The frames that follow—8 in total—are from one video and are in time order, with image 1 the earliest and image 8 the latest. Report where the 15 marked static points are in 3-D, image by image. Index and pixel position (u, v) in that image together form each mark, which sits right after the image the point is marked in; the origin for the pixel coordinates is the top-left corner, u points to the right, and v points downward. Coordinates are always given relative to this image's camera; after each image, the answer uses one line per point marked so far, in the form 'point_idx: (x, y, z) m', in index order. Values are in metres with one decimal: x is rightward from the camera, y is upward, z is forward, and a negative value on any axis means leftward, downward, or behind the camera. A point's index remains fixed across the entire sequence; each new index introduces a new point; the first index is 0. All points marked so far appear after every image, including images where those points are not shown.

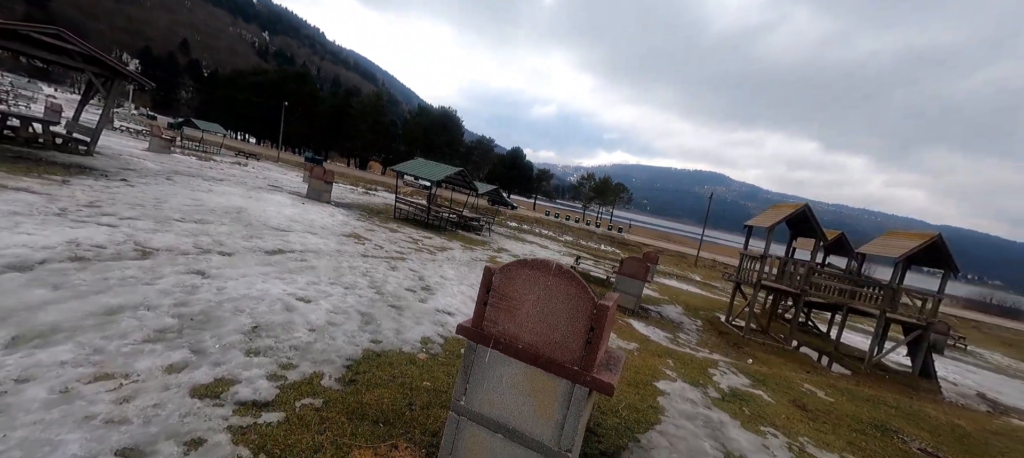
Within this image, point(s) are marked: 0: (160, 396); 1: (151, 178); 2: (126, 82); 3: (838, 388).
0: (-2.9, -1.4, +3.2) m
1: (-11.6, +1.6, +12.5) m
2: (-15.4, +5.9, +15.6) m
3: (+8.4, -4.1, +10.1) m
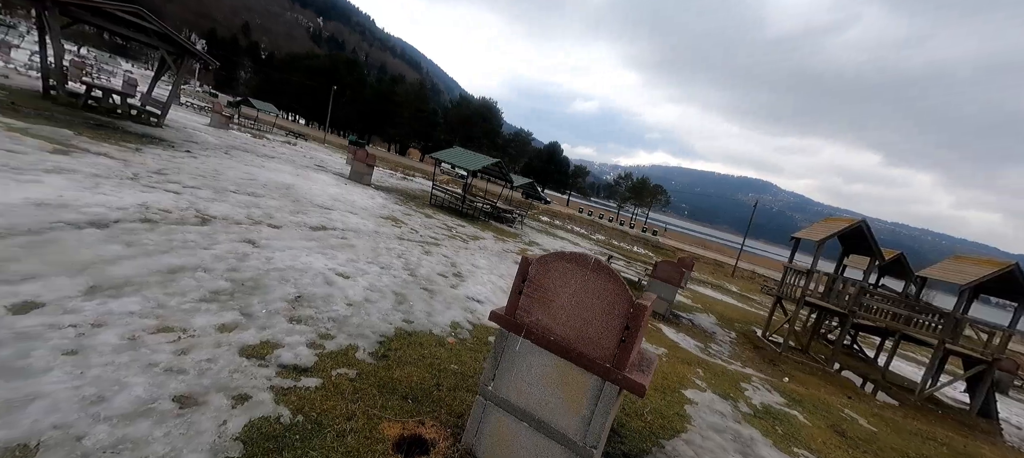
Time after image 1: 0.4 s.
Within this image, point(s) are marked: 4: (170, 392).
0: (-2.6, -1.1, +3.4) m
1: (-10.3, +2.6, +13.4) m
2: (-13.5, +7.2, +16.6) m
3: (+9.0, -4.6, +9.5) m
4: (-2.5, -1.2, +2.8) m
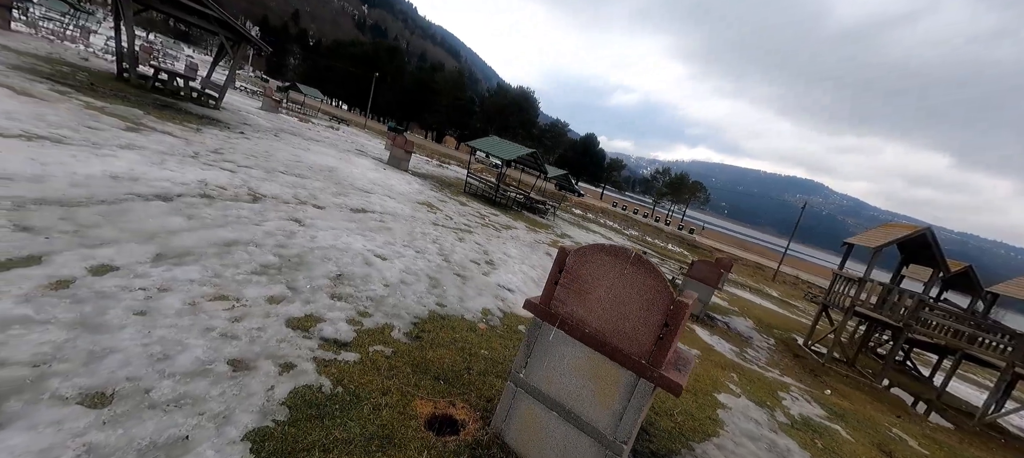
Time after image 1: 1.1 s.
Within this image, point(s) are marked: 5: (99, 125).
0: (-2.3, -0.9, +3.7) m
1: (-9.0, +3.4, +14.1) m
2: (-11.7, +8.2, +17.5) m
3: (+9.6, -4.8, +8.9) m
4: (-2.2, -1.0, +3.0) m
5: (-7.9, +2.0, +7.5) m
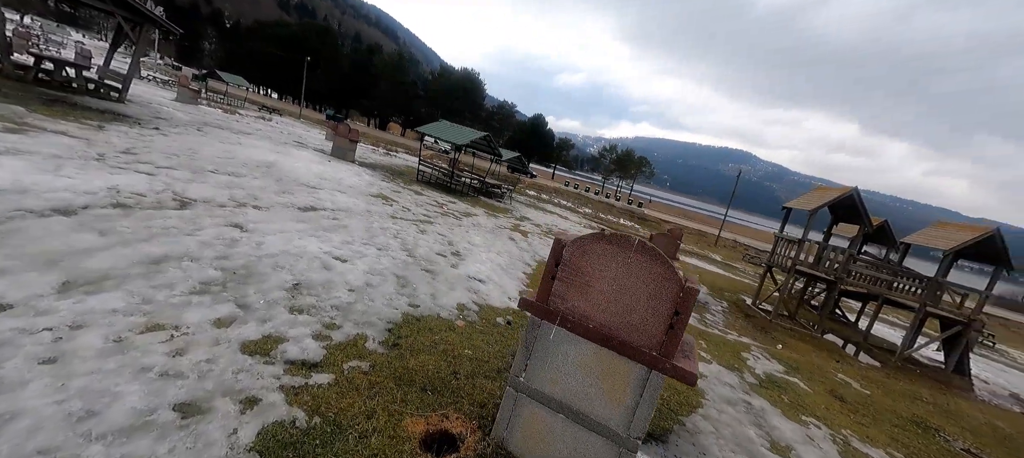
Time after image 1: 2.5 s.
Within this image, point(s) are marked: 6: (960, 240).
0: (-2.4, -1.0, +3.1) m
1: (-10.5, +3.2, +12.5) m
2: (-14.0, +7.9, +15.3) m
3: (+9.0, -3.8, +9.9) m
4: (-2.2, -1.1, +2.5) m
5: (-8.6, +1.6, +6.1) m
6: (+14.2, -0.4, +12.4) m
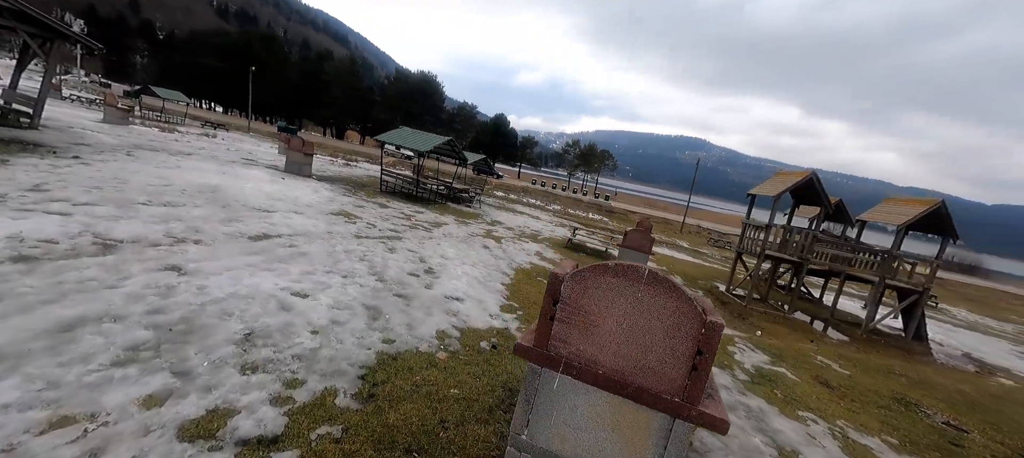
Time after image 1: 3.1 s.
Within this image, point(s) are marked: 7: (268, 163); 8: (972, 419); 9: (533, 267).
0: (-2.4, -1.4, +2.5) m
1: (-11.6, +2.1, +11.2) m
2: (-15.6, +6.5, +13.7) m
3: (+8.6, -3.3, +10.1) m
4: (-2.2, -1.5, +1.9) m
5: (-9.0, +0.7, +5.0) m
6: (+13.3, +0.5, +13.1) m
7: (-12.2, +3.3, +19.6) m
8: (+8.6, -3.6, +7.4) m
9: (+0.6, -1.1, +11.7) m
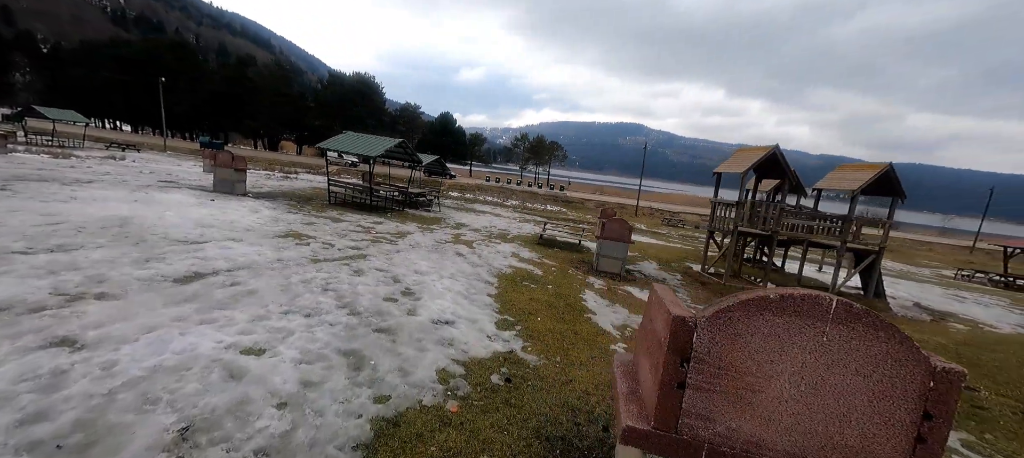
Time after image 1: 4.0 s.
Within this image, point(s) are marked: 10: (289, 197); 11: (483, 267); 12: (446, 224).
0: (-1.8, -1.7, +1.4) m
1: (-12.3, +0.9, +8.9) m
2: (-16.9, +4.8, +10.9) m
3: (+8.4, -2.5, +10.2) m
4: (-1.5, -1.8, +0.8) m
5: (-8.8, -0.3, +3.1) m
6: (+12.3, +1.7, +13.7) m
7: (-14.0, +2.0, +17.1) m
8: (+8.7, -2.8, +7.5) m
9: (+0.1, -1.1, +10.8) m
10: (-10.5, +1.5, +18.4) m
11: (-0.8, -1.0, +10.6) m
12: (-3.0, +0.2, +17.9) m
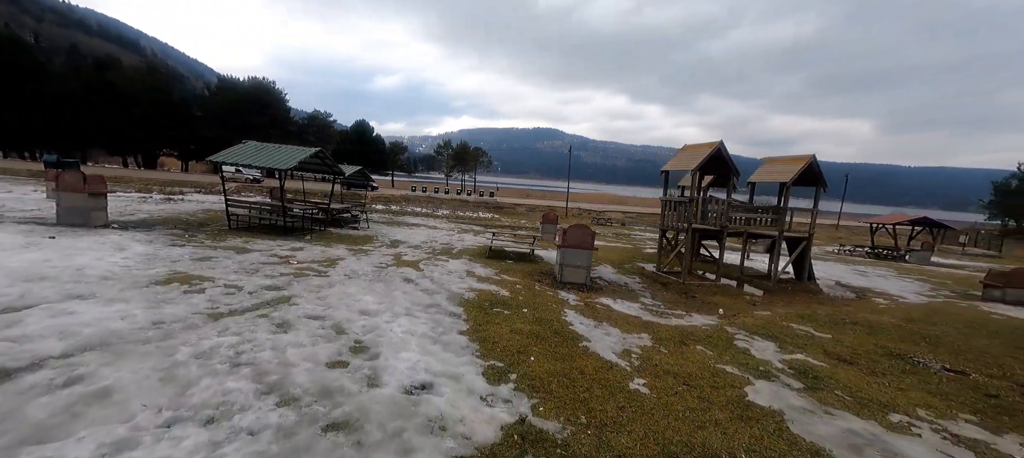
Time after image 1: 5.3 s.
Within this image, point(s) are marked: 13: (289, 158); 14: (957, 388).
0: (-0.9, -2.0, -0.4) m
1: (-12.7, -0.4, +5.1) m
2: (-17.9, +3.2, +6.2) m
3: (+7.5, -2.3, +10.3) m
4: (-0.5, -2.1, -0.8) m
5: (-8.2, -1.2, 0.0) m
6: (+10.4, +2.1, +14.4) m
7: (-16.0, +0.4, +12.8) m
8: (+8.4, -2.5, +7.6) m
9: (-0.8, -1.5, +9.3) m
10: (-12.8, +0.2, +14.8) m
11: (-1.6, -1.5, +8.9) m
12: (-5.3, -0.5, +15.6) m
13: (-10.0, +3.1, +17.5) m
14: (+6.8, -2.4, +6.0) m
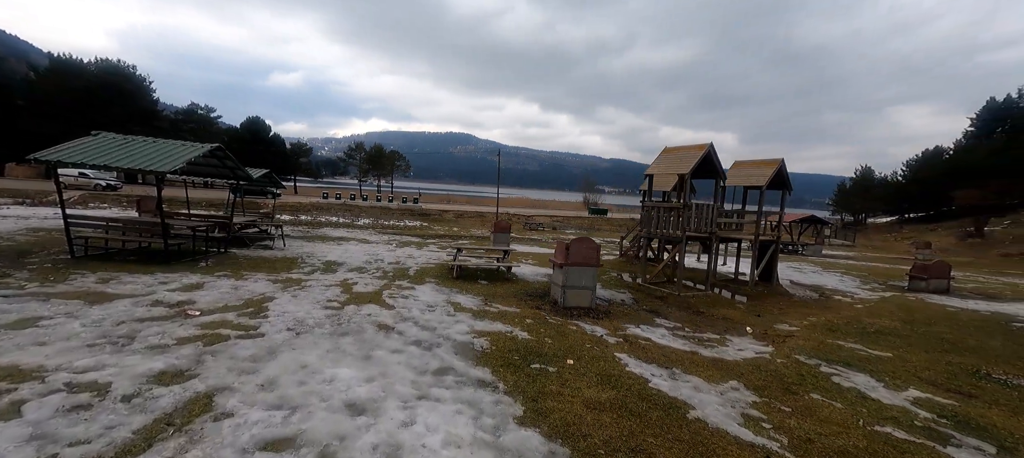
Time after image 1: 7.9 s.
0: (+1.7, -2.3, -2.6) m
1: (-11.1, -1.1, +0.1) m
2: (-16.6, +2.3, +0.1) m
3: (+7.6, -2.4, +9.6) m
4: (+2.2, -2.3, -3.0) m
5: (-5.5, -1.6, -3.9) m
6: (+9.3, +2.0, +14.3) m
7: (-16.0, -0.5, +7.0) m
8: (+9.0, -2.5, +7.2) m
9: (-0.4, -1.9, +6.8) m
10: (-13.3, -0.7, +9.6) m
11: (-1.1, -1.9, +6.2) m
12: (-6.2, -1.2, +12.0) m
13: (-11.3, +2.3, +12.8) m
14: (+7.8, -2.5, +5.2) m
